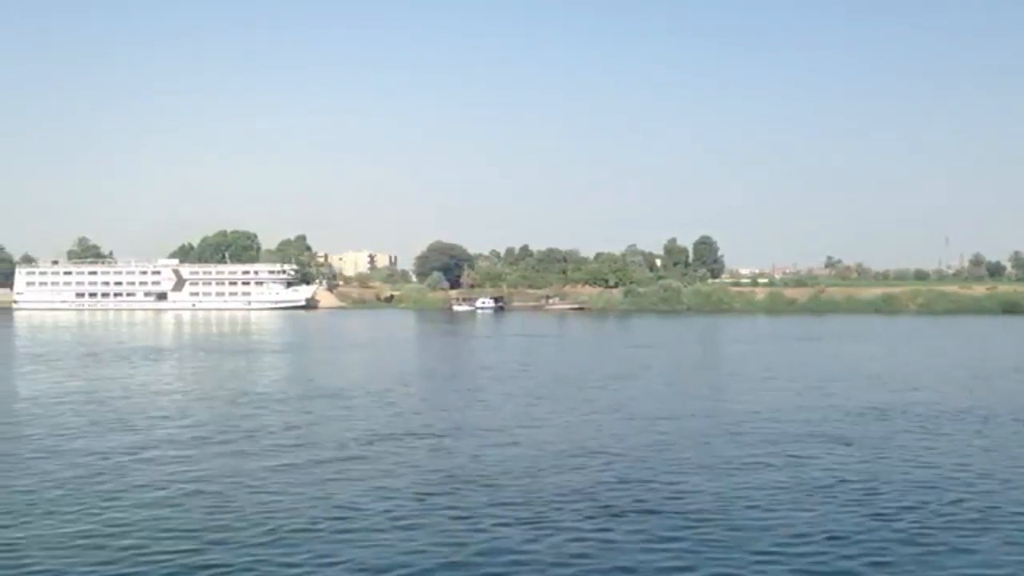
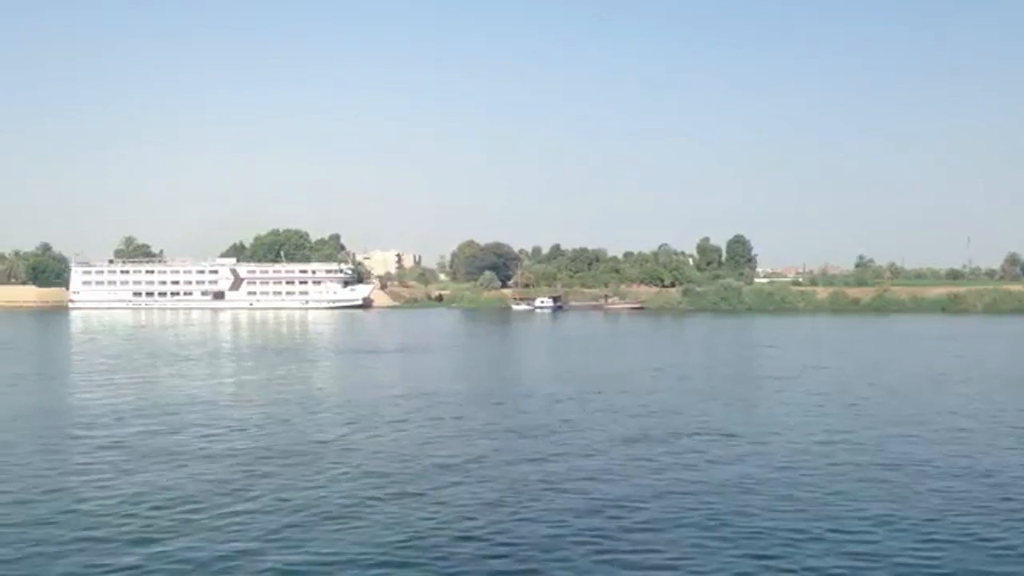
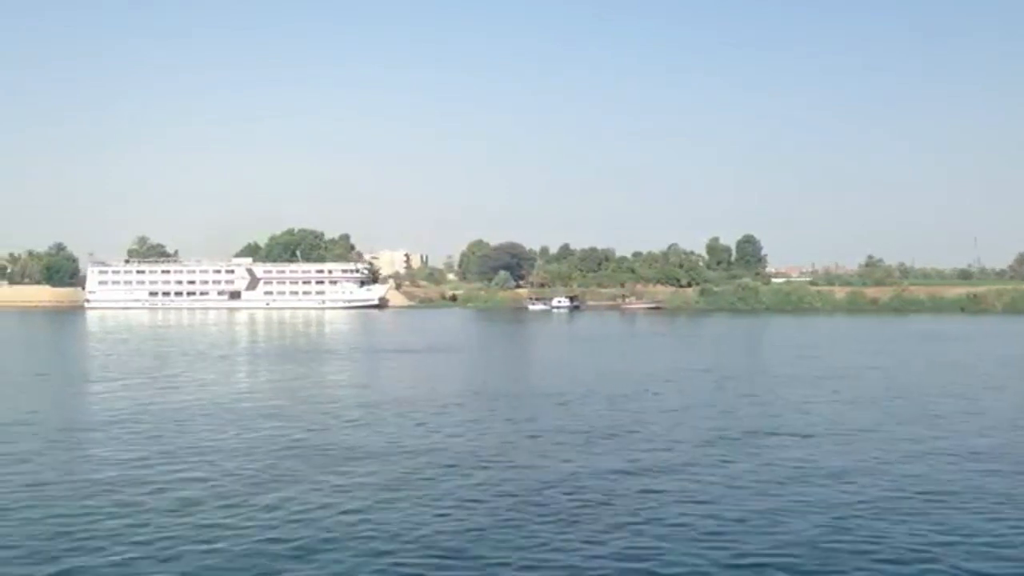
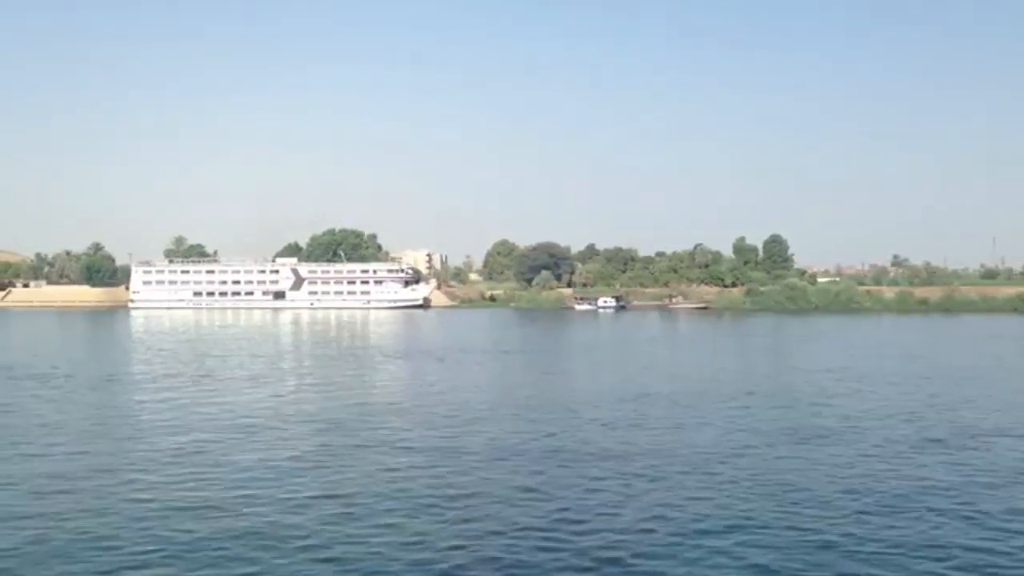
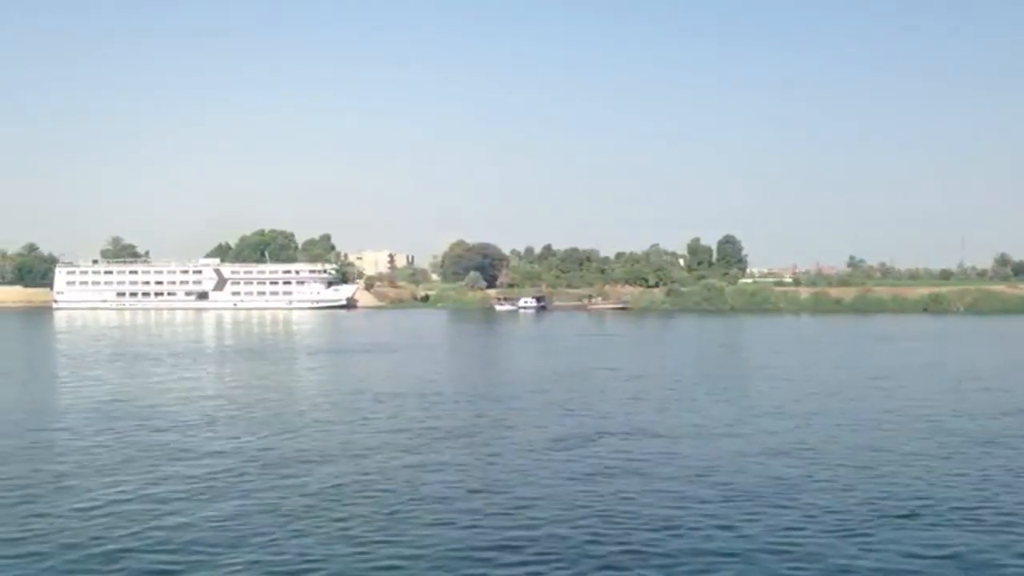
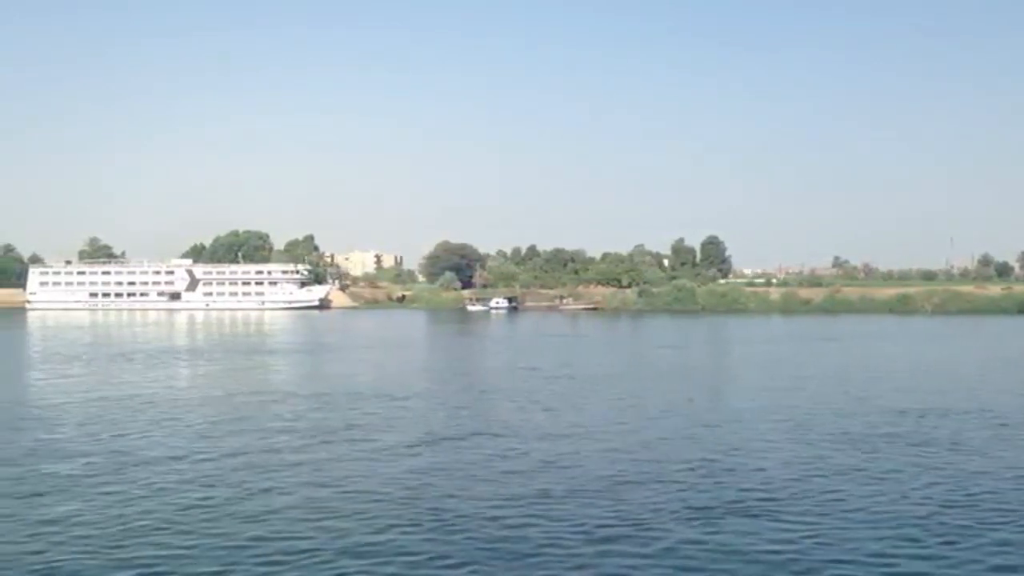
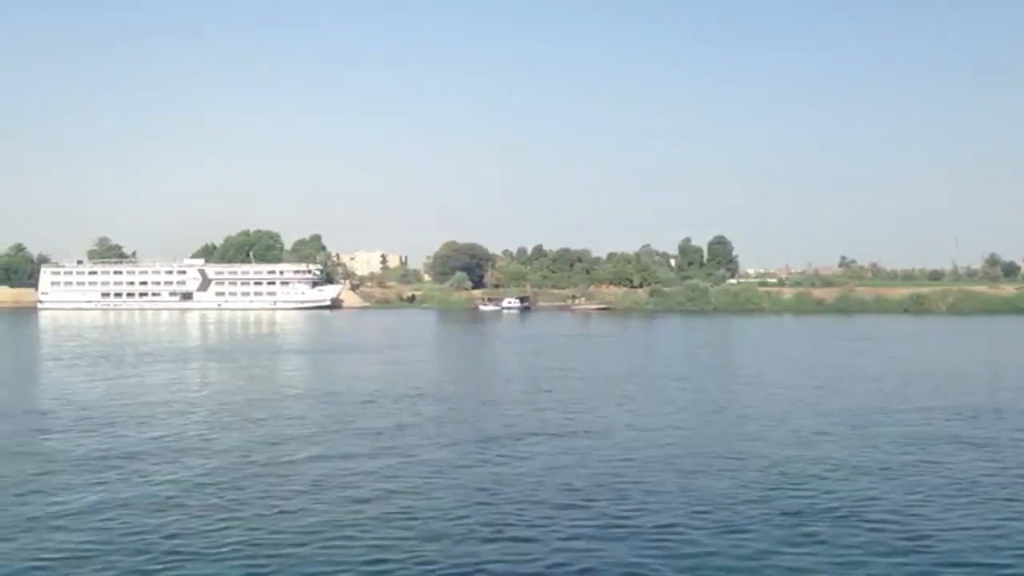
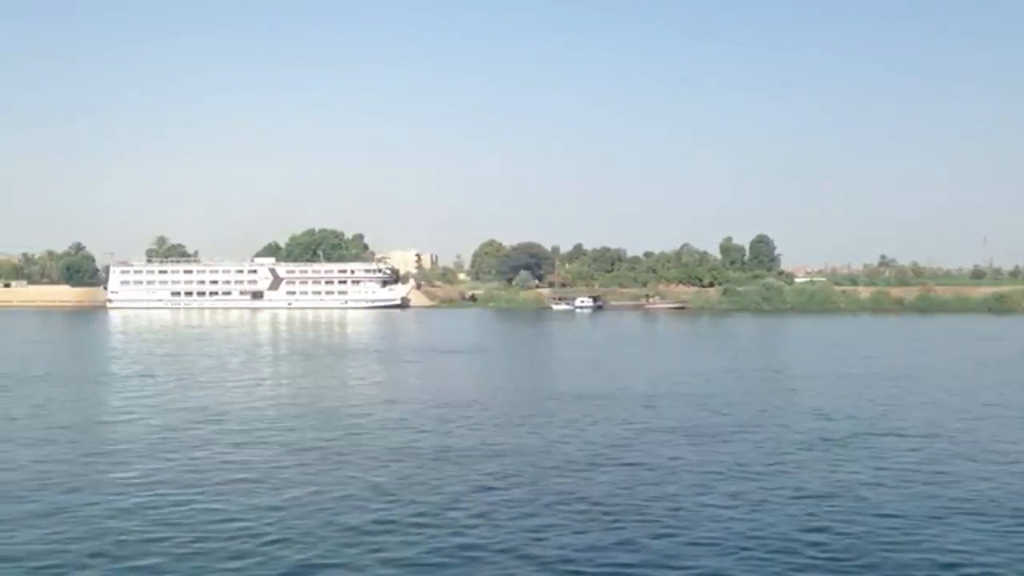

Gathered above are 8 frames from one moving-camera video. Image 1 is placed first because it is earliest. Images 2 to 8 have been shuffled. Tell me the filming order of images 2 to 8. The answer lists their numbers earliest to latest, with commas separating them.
6, 7, 5, 2, 3, 8, 4
